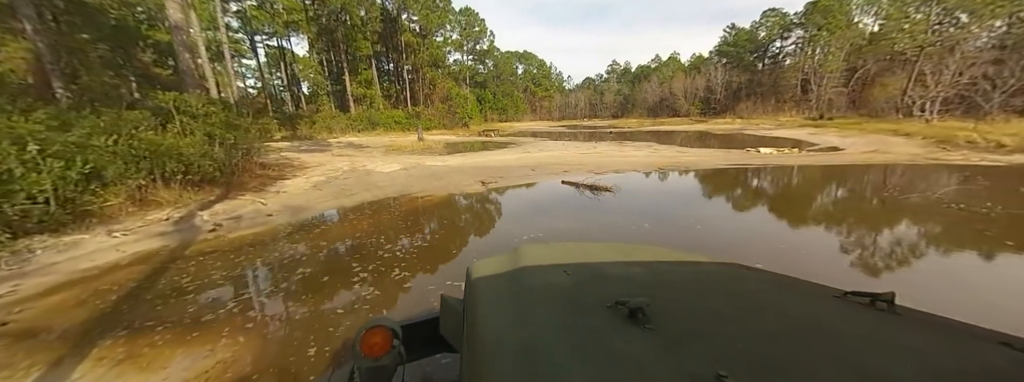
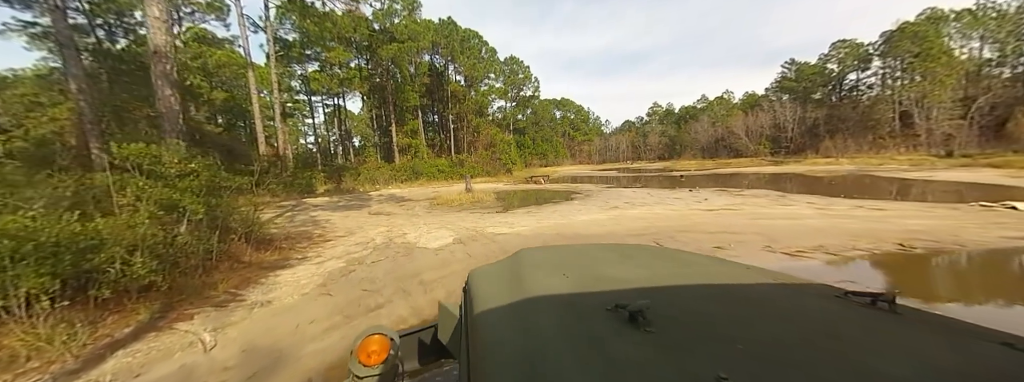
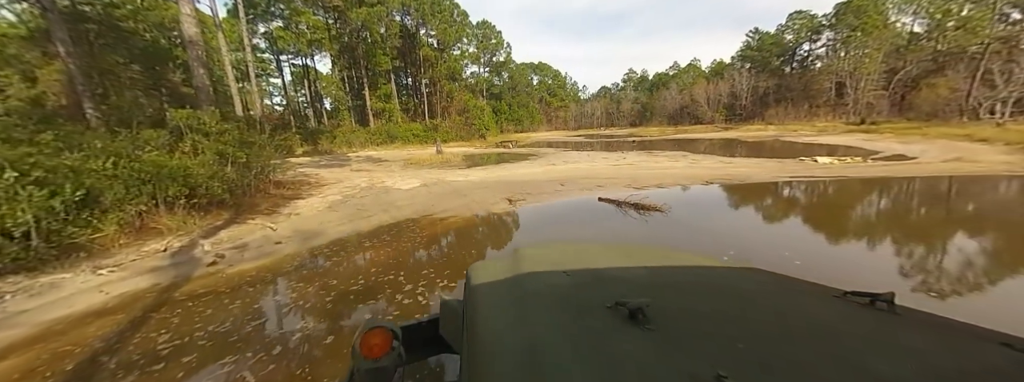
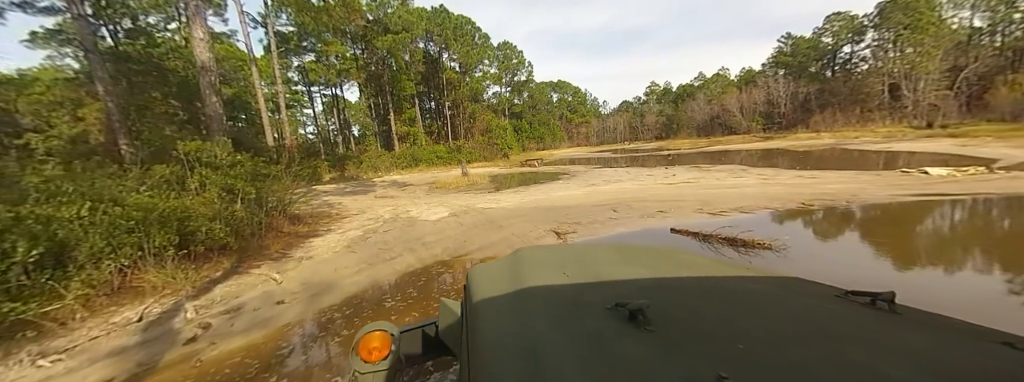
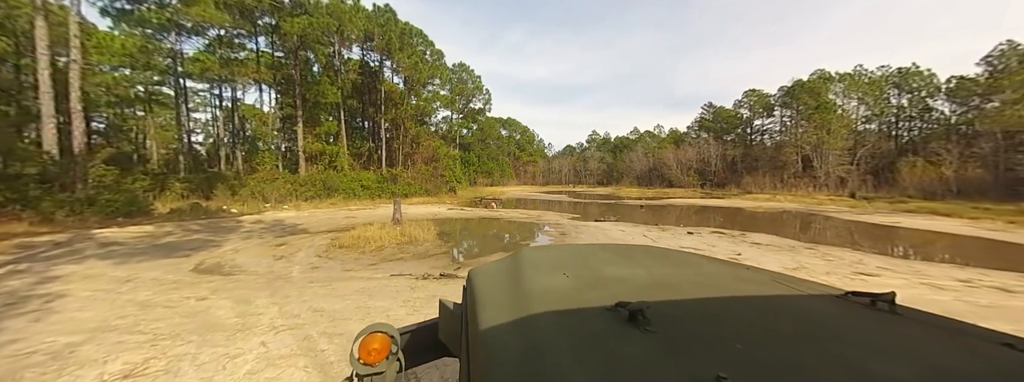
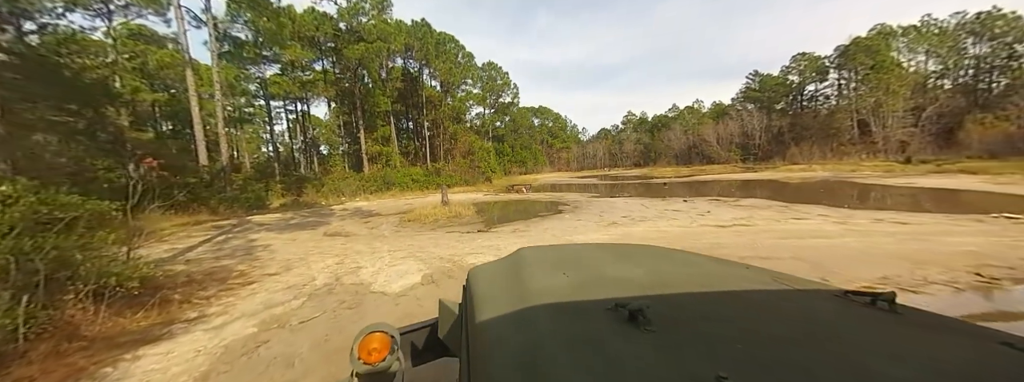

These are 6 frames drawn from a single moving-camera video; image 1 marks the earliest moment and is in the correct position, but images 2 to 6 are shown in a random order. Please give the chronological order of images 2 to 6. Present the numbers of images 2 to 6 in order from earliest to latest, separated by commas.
3, 4, 2, 6, 5
